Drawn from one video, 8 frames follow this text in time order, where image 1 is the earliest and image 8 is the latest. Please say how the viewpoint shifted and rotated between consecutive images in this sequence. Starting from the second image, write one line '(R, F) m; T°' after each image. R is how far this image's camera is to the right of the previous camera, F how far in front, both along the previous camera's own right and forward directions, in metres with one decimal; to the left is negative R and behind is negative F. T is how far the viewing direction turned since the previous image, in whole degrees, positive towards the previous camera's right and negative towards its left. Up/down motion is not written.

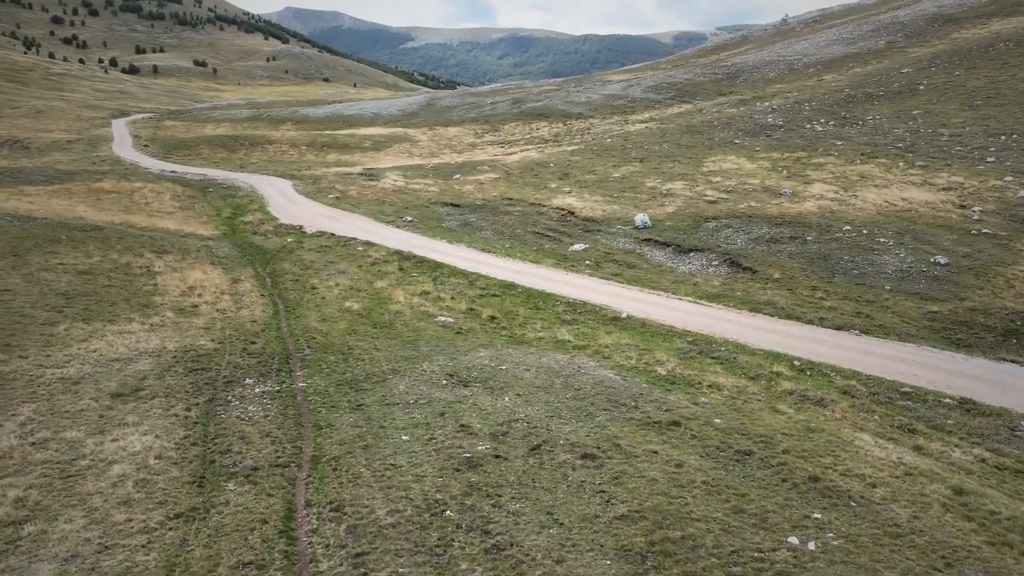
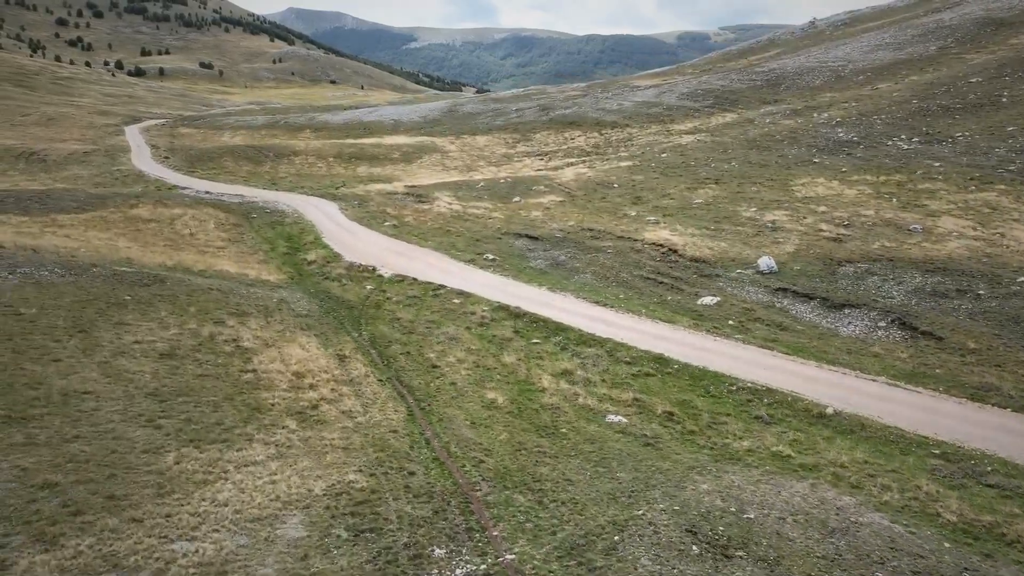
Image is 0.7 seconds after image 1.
(-6.9, +5.9) m; 0°
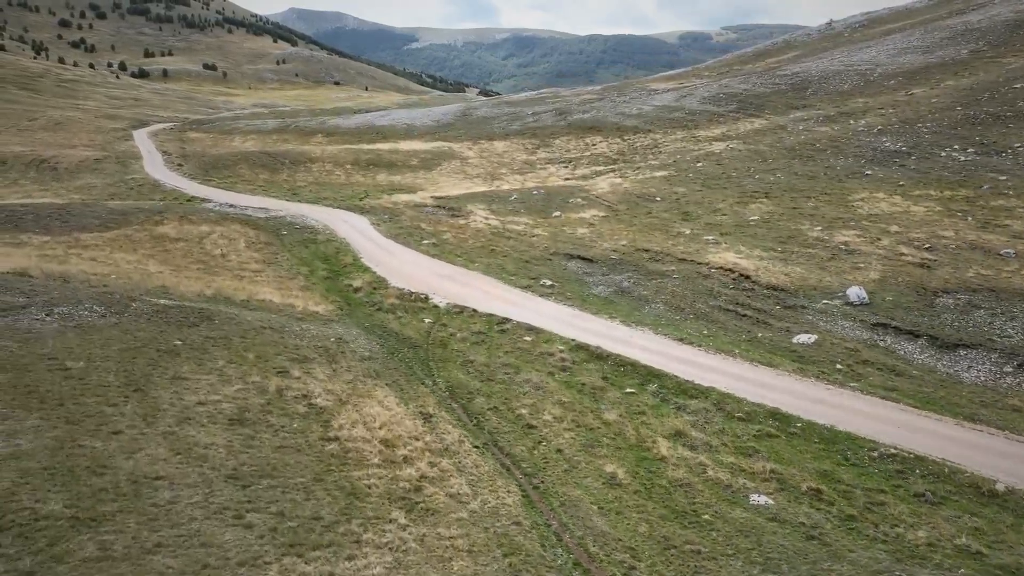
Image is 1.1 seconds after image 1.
(-4.2, +3.4) m; 0°
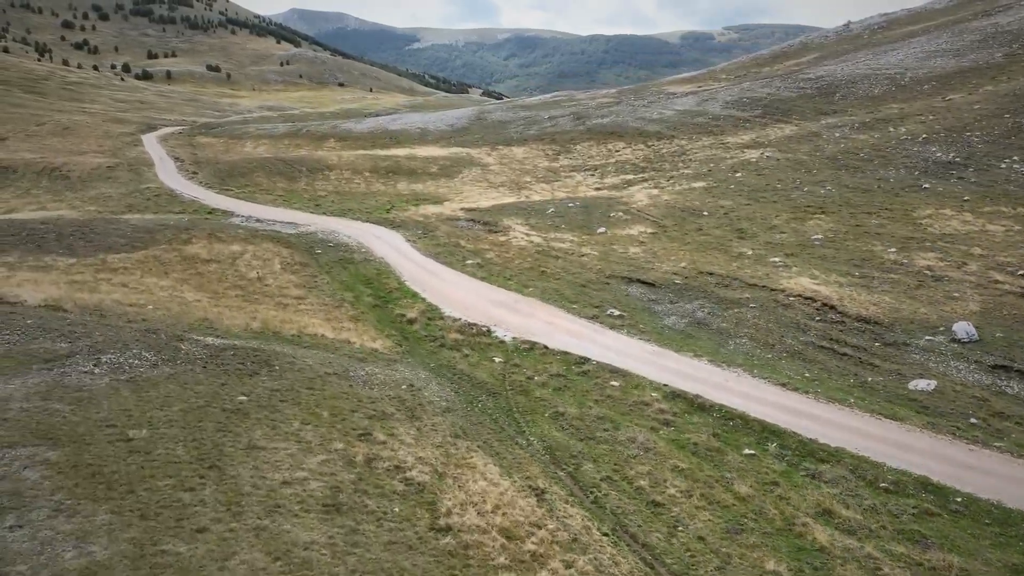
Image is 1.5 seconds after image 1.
(-4.3, +3.4) m; 0°
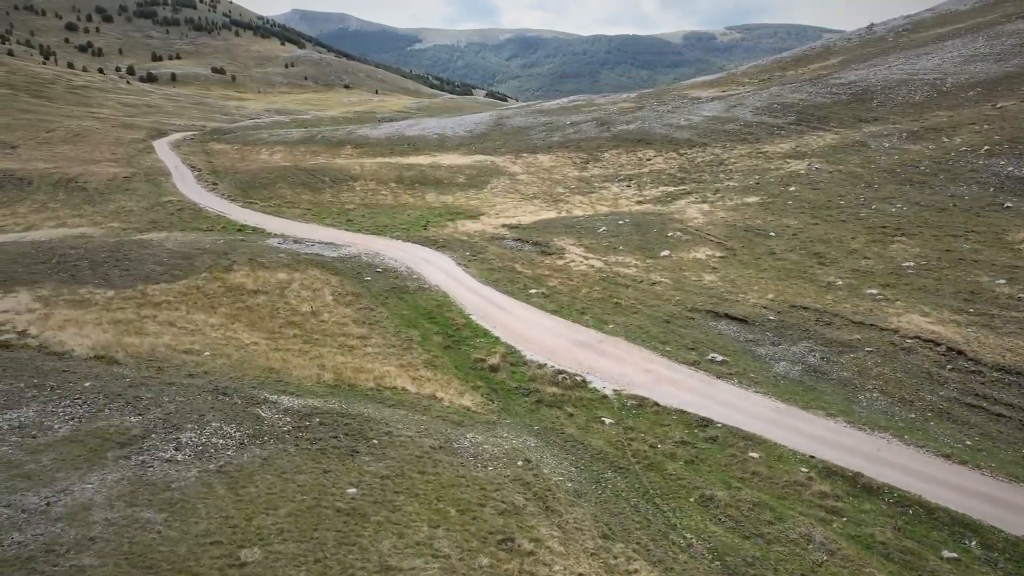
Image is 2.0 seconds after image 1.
(-5.5, +4.2) m; 0°
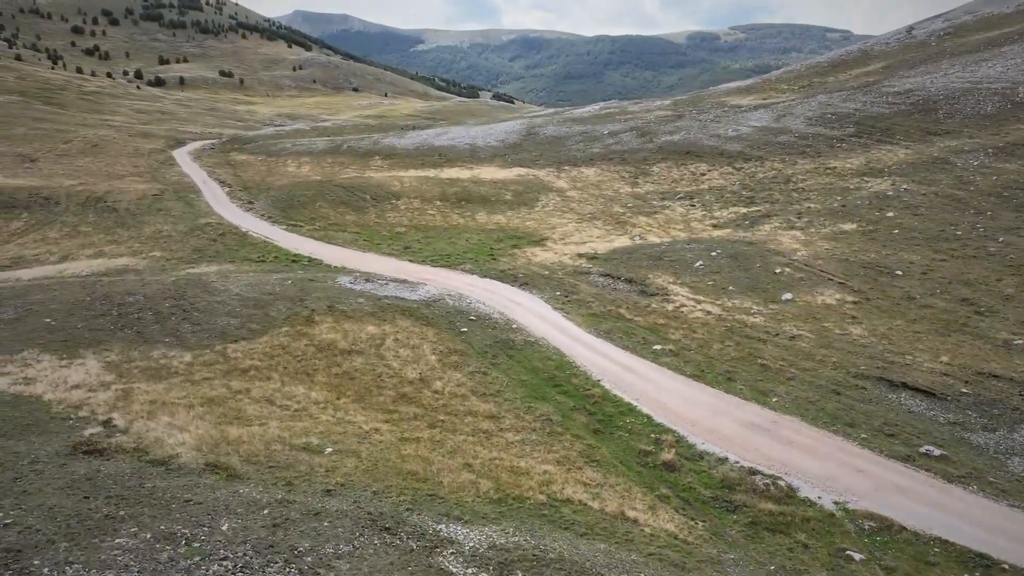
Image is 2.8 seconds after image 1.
(-8.9, +6.6) m; 0°
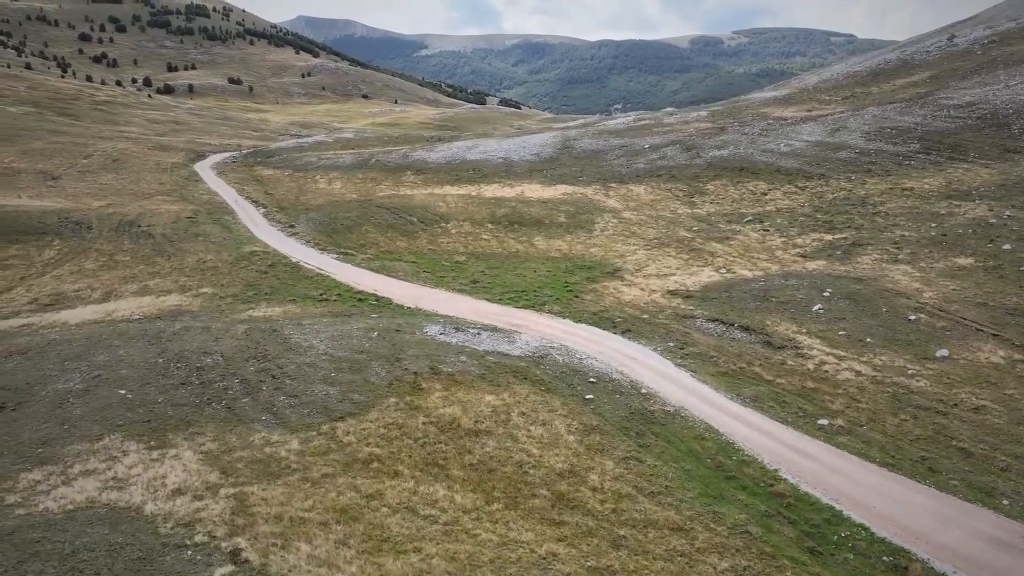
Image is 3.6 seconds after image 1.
(-9.1, +6.6) m; 0°
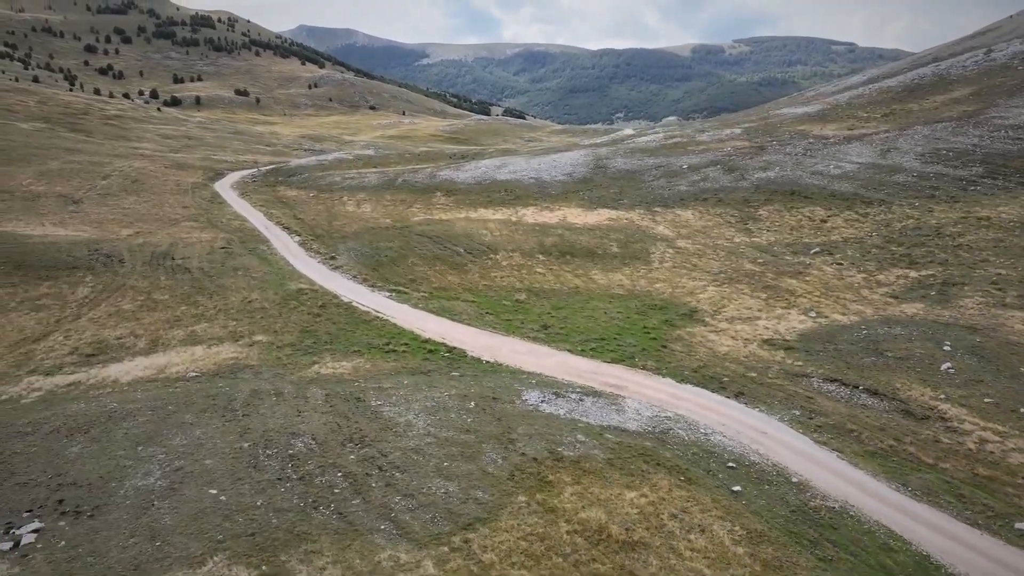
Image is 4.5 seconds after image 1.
(-8.3, +5.6) m; 0°
